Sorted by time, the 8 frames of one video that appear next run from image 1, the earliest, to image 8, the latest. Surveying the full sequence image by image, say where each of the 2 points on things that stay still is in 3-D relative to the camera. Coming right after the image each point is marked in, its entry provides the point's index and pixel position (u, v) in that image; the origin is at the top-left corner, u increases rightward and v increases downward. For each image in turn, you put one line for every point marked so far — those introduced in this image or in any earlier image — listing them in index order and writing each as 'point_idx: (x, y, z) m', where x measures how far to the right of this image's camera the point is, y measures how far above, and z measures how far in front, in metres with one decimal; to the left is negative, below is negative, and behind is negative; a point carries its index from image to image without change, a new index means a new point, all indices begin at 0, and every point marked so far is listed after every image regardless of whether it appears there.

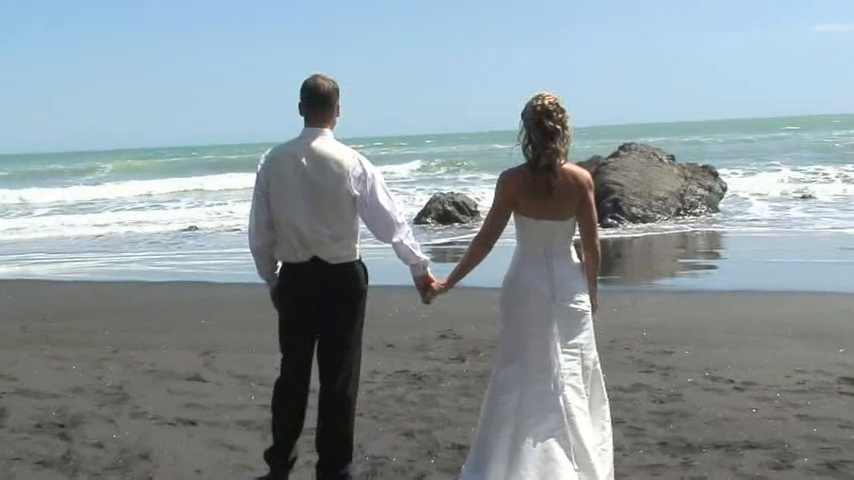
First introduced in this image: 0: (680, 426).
0: (+1.5, -1.1, +5.7) m
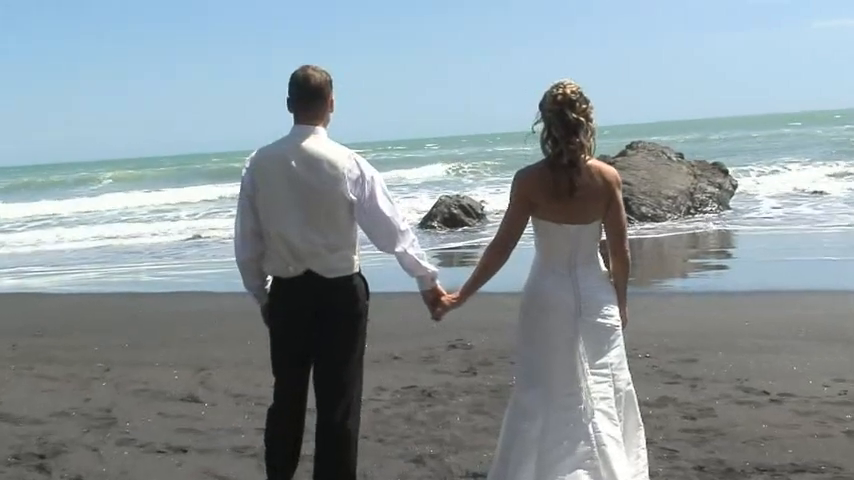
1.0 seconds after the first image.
0: (+1.5, -1.1, +5.2) m
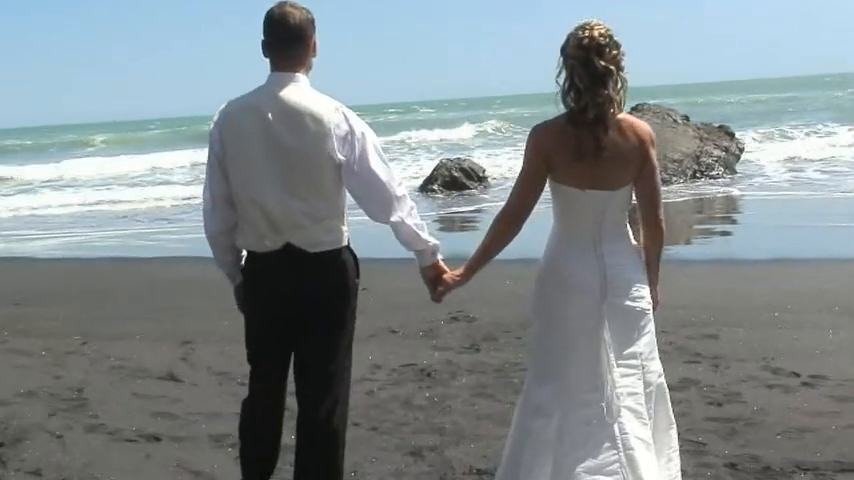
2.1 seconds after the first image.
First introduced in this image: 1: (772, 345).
0: (+1.5, -0.9, +4.7) m
1: (+2.3, -0.7, +6.7) m
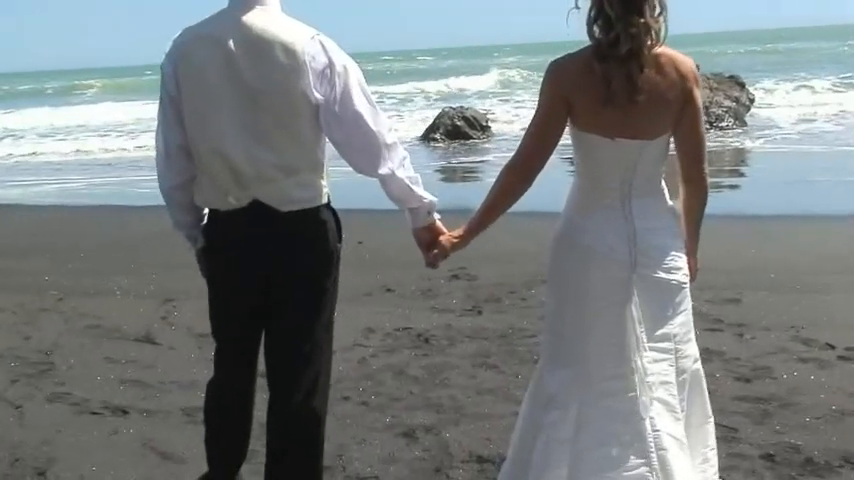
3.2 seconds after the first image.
0: (+1.5, -0.8, +4.1) m
1: (+2.3, -0.4, +6.2) m
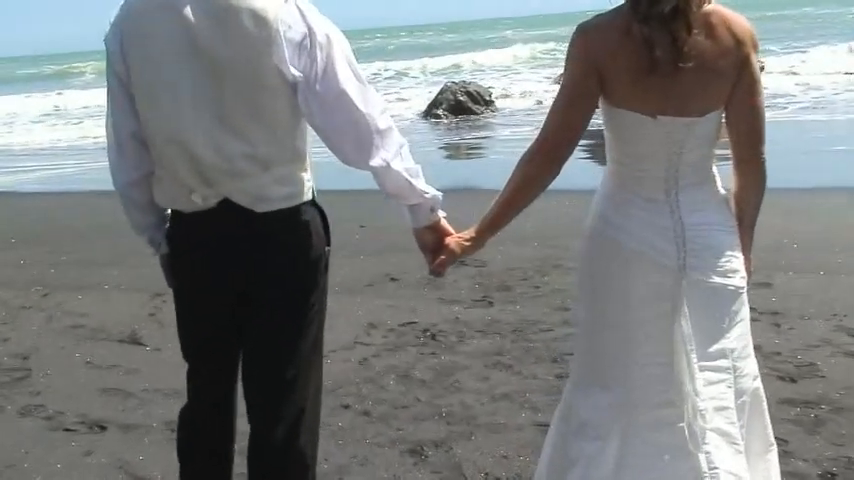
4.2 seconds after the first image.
0: (+1.5, -0.7, +3.7) m
1: (+2.4, -0.3, +5.7) m
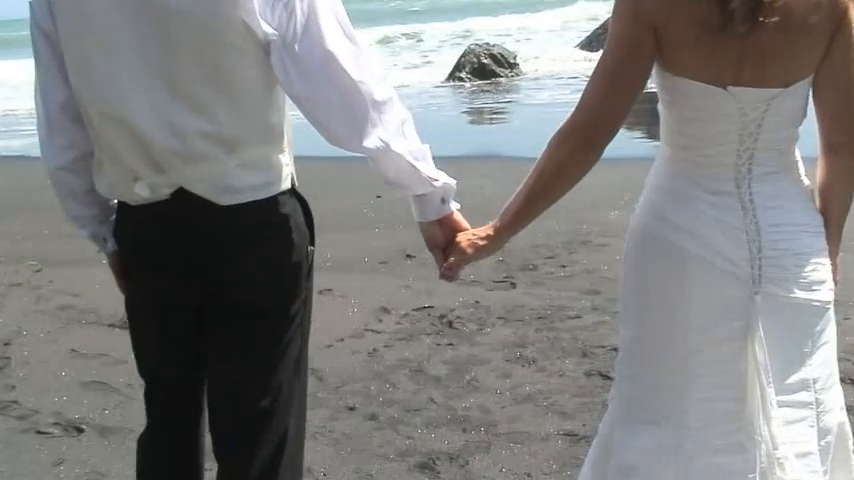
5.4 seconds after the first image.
0: (+1.6, -0.7, +3.2) m
1: (+2.4, -0.2, +5.2) m
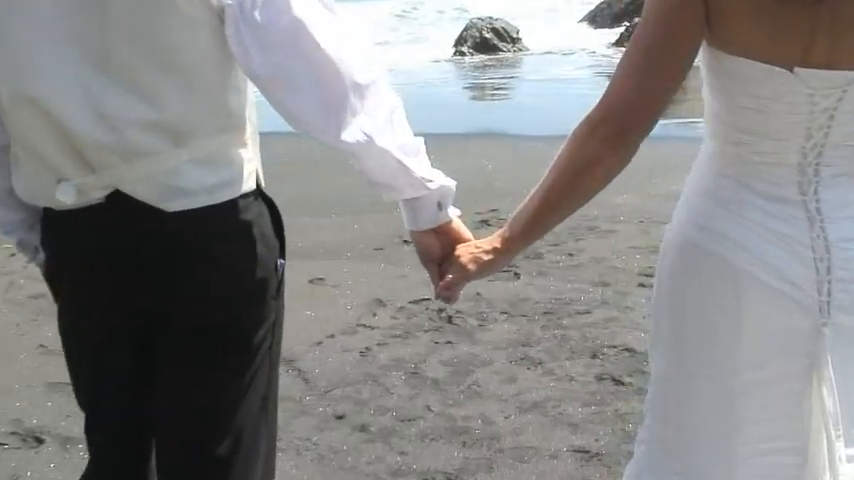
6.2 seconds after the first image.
0: (+1.6, -0.7, +2.8) m
1: (+2.4, -0.2, +4.8) m
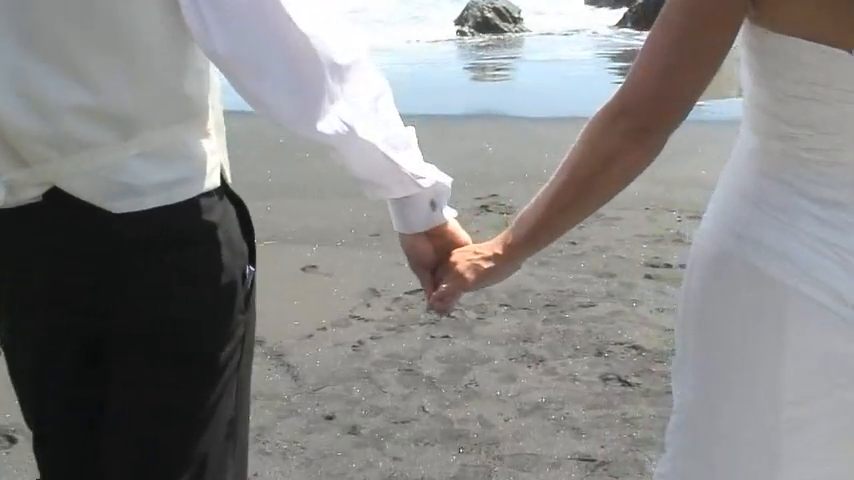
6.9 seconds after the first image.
0: (+1.5, -0.7, +2.6) m
1: (+2.4, -0.1, +4.6) m
